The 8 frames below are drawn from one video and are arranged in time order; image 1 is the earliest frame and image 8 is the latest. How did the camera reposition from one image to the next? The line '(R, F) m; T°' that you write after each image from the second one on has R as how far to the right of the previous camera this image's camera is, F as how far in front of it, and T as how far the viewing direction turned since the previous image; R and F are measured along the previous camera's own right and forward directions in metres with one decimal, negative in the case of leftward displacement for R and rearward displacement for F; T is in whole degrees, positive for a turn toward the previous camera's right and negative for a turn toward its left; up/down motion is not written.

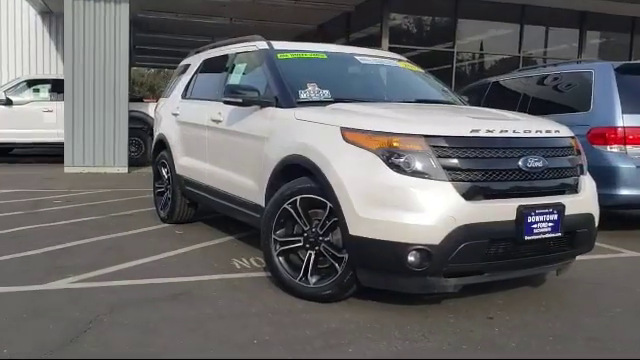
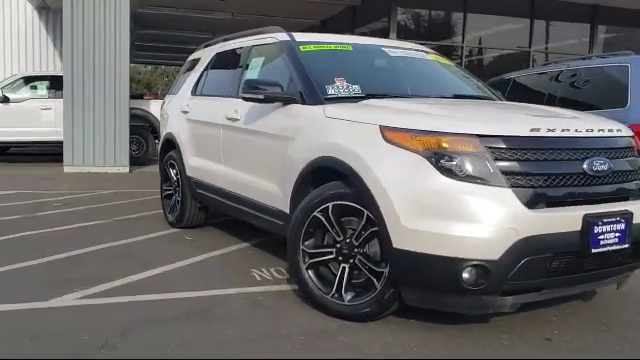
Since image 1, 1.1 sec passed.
(-0.2, +0.5) m; 0°
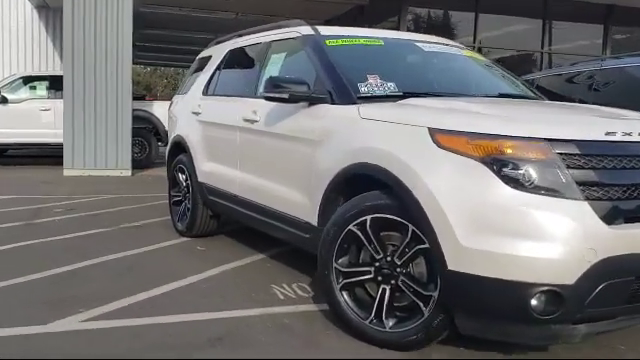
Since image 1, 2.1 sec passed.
(-0.2, +0.5) m; 0°
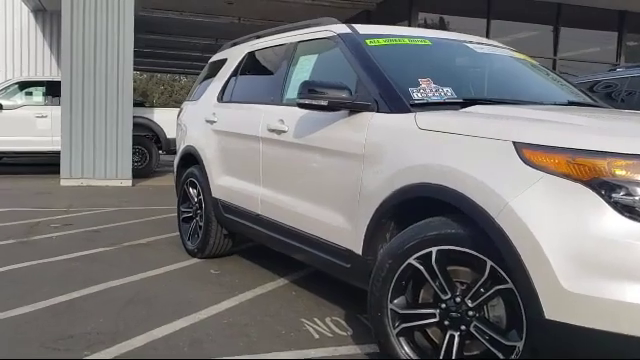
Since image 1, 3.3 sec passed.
(-0.3, +0.6) m; 0°
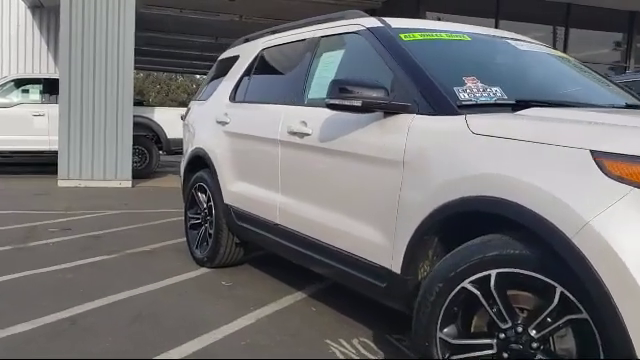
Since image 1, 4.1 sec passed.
(-0.2, +0.4) m; 0°
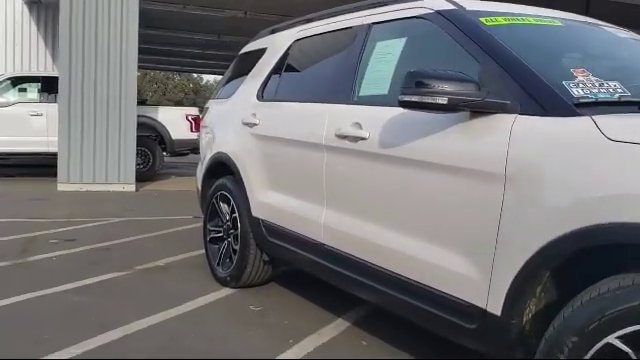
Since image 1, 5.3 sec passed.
(-0.3, +0.6) m; 0°
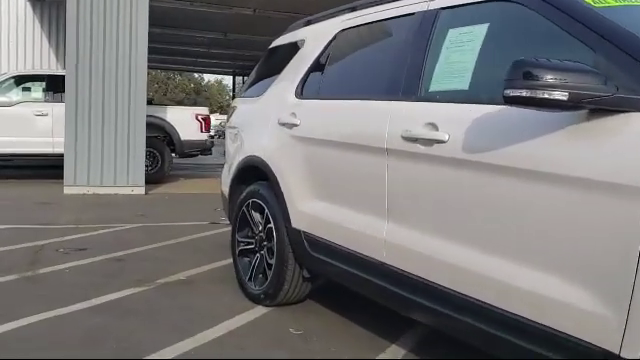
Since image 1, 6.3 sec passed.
(-0.3, +0.5) m; 0°
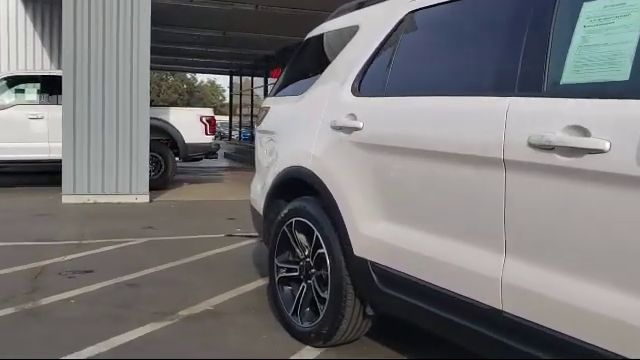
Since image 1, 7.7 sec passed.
(-0.4, +0.8) m; 0°
